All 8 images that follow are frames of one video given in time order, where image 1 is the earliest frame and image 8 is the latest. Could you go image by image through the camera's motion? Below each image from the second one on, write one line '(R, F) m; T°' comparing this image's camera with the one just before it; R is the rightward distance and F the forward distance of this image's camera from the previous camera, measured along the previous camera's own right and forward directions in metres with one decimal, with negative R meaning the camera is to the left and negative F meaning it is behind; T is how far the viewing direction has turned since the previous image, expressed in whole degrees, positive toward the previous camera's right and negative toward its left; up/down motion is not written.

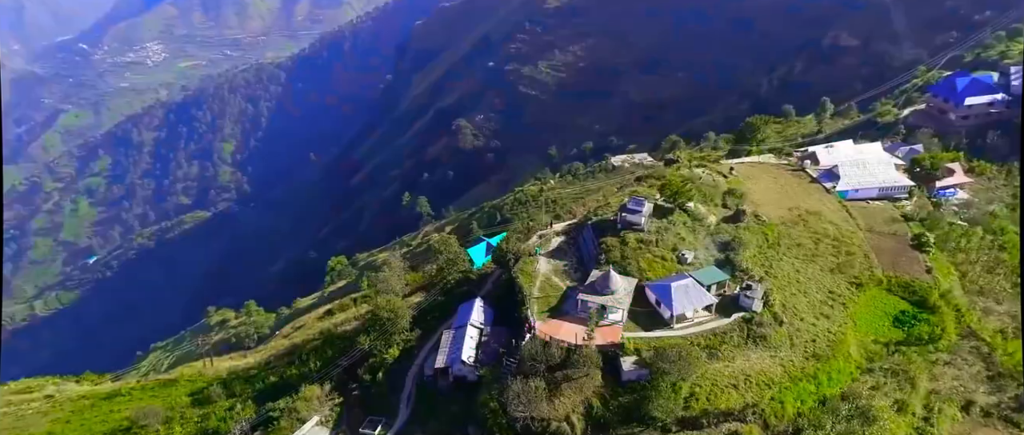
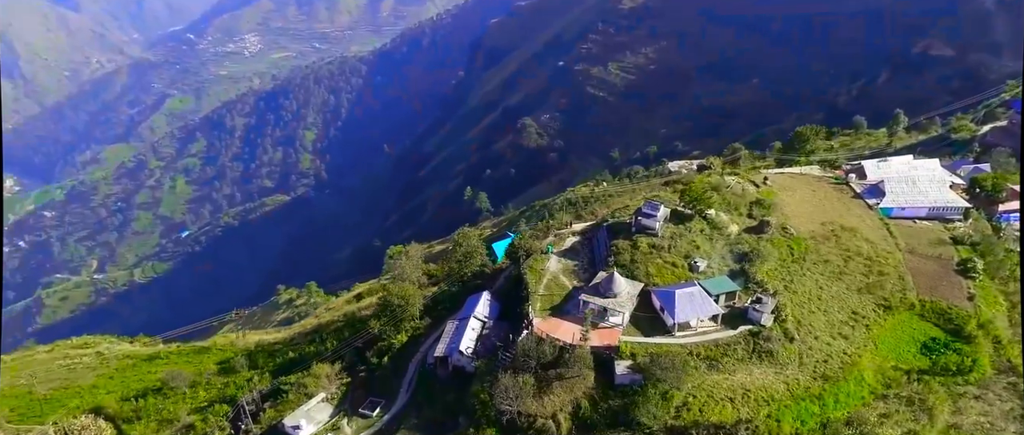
(+1.9, -0.1) m; -6°
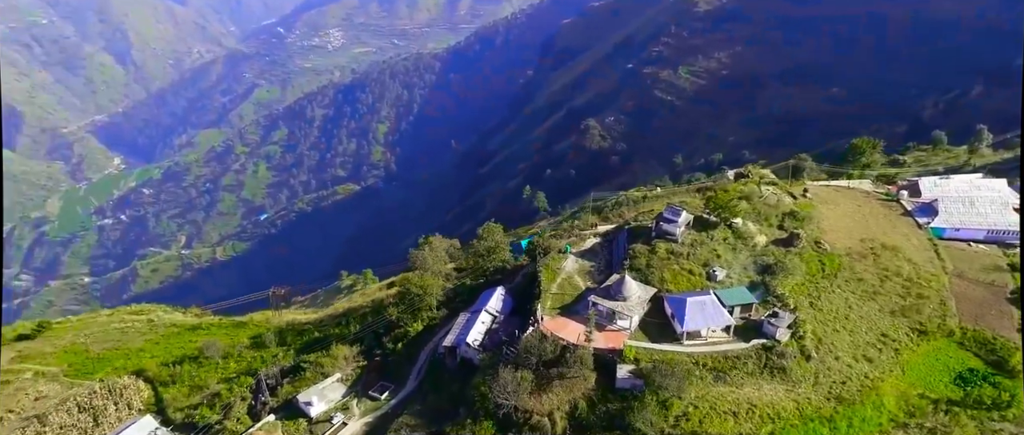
(+1.6, -0.1) m; -6°
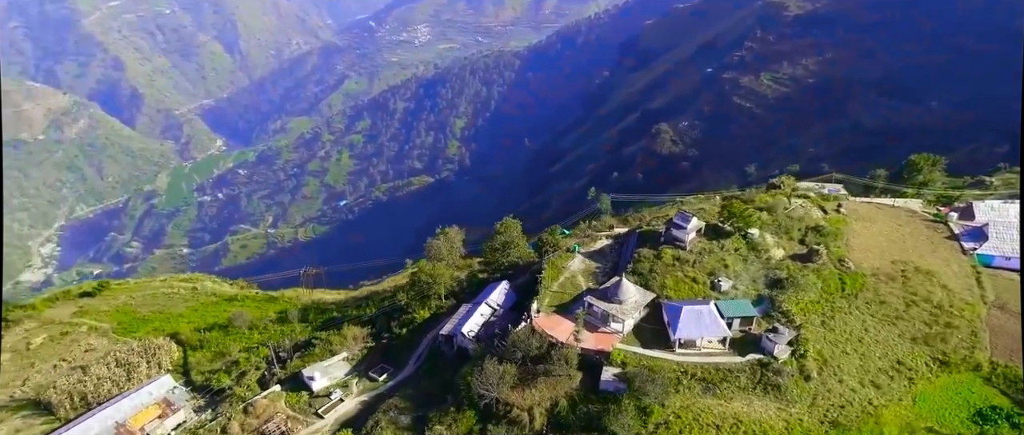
(+2.2, -0.1) m; -6°
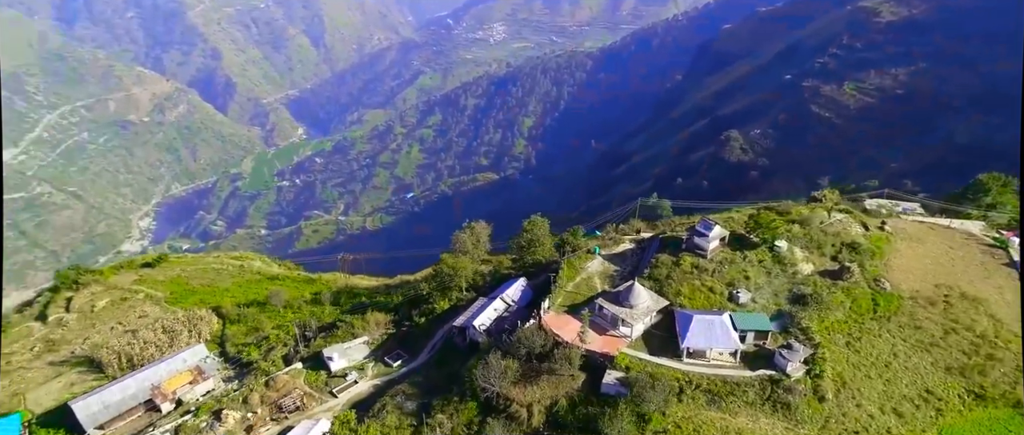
(+1.6, -0.1) m; -6°
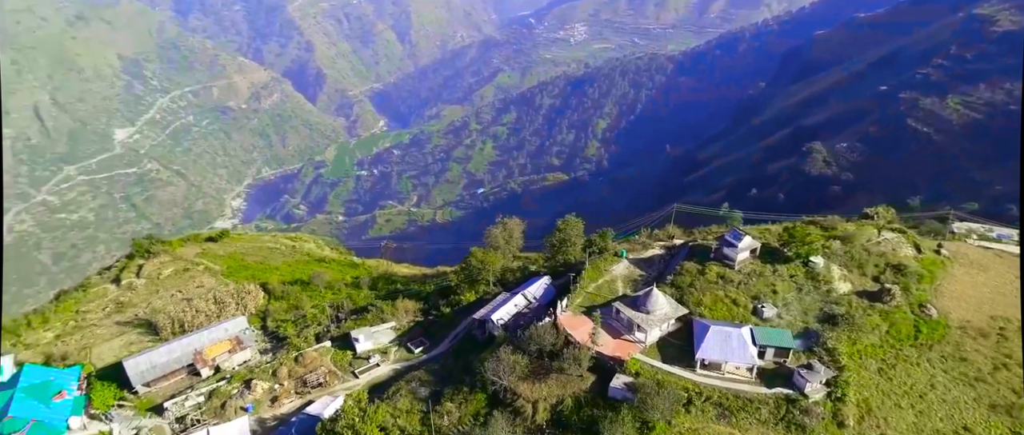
(+1.5, -0.1) m; -6°
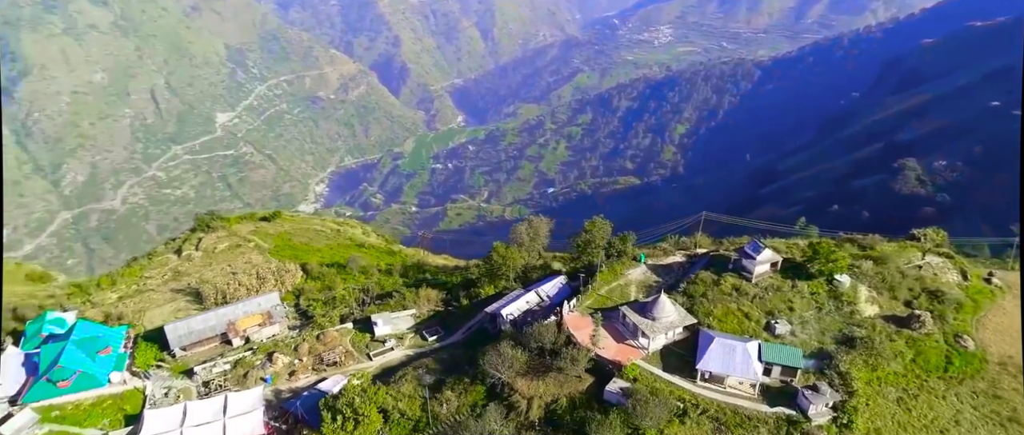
(+1.9, -0.1) m; -6°
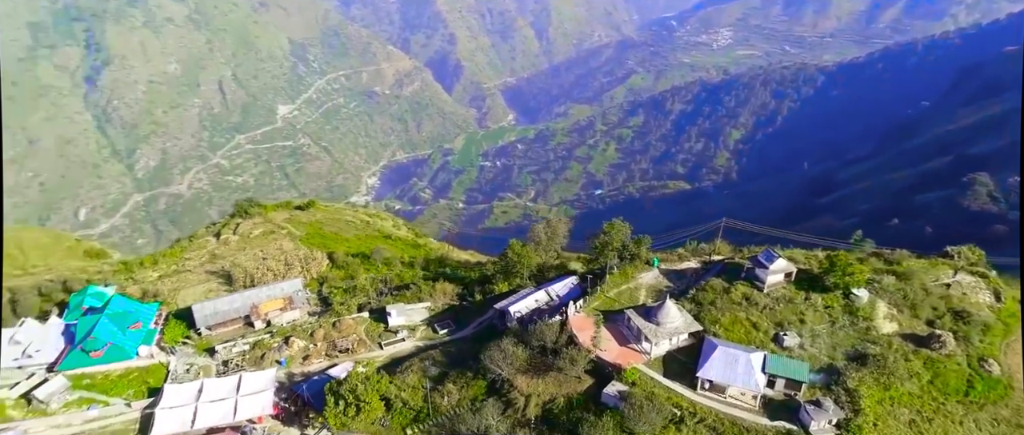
(+1.2, -0.1) m; -4°
